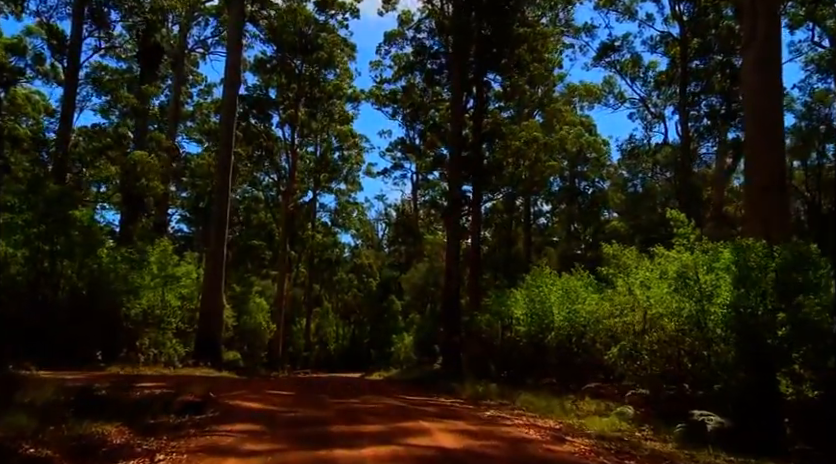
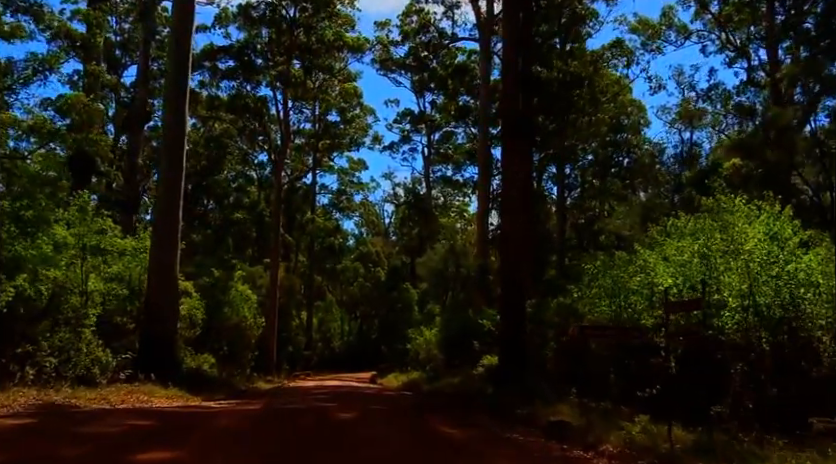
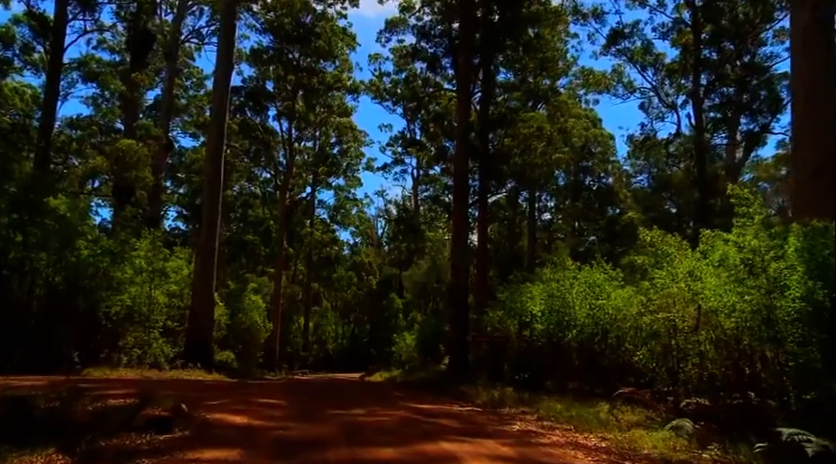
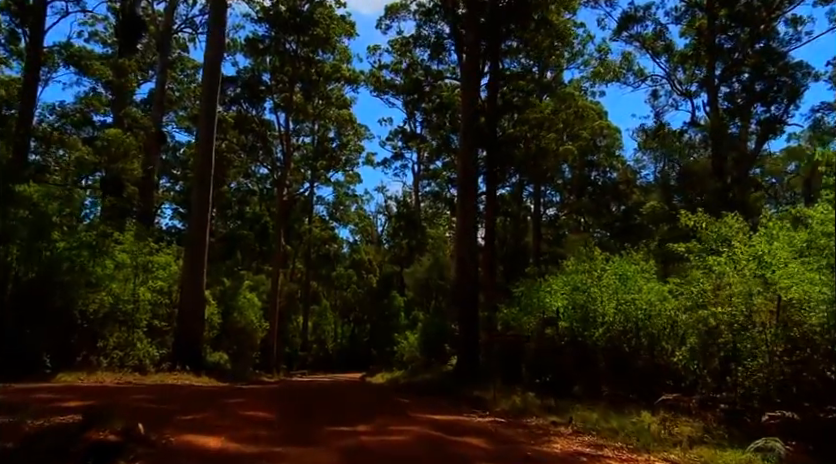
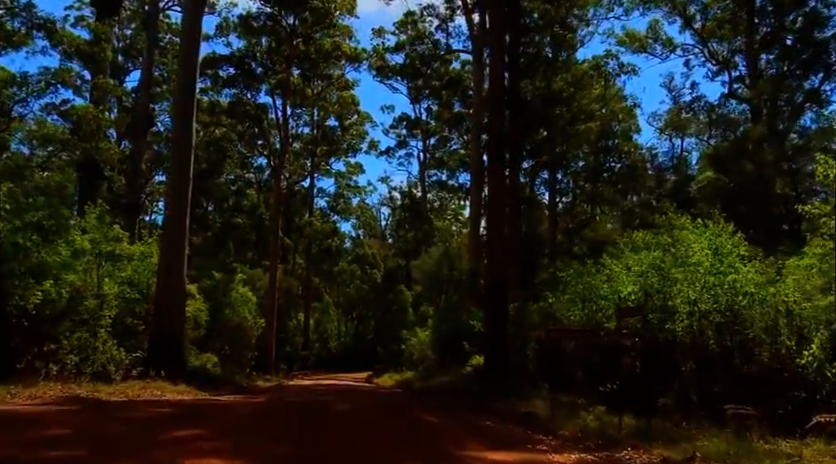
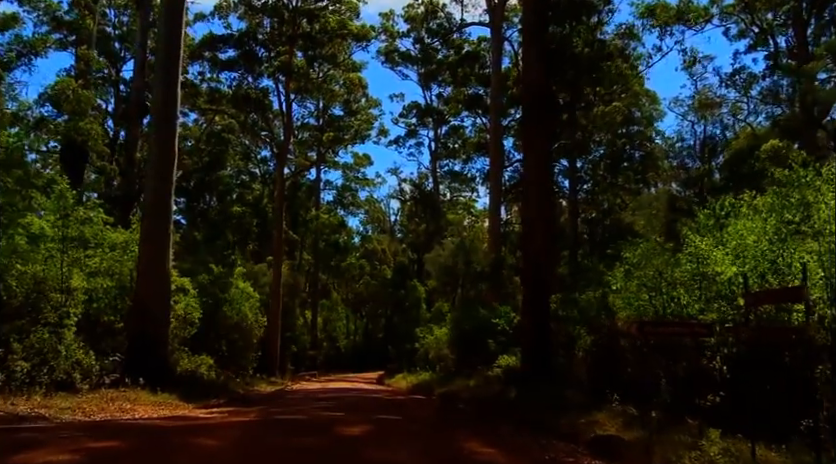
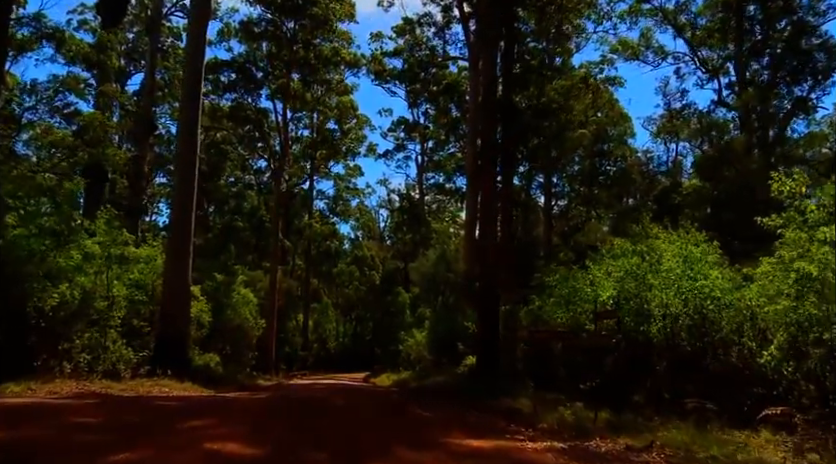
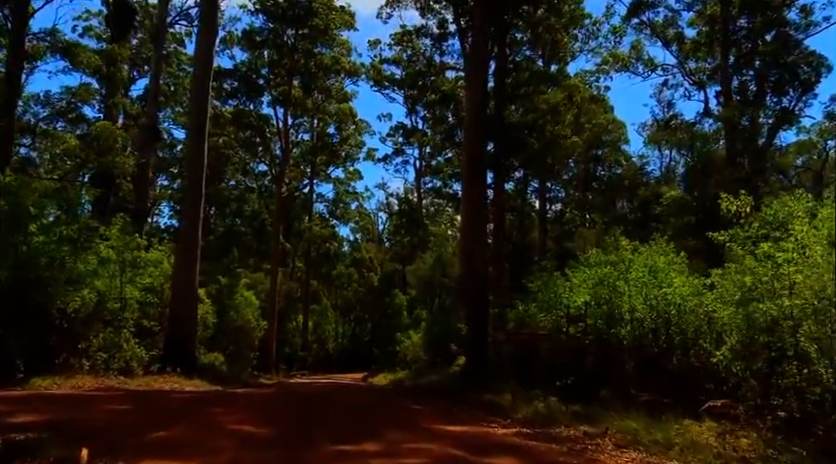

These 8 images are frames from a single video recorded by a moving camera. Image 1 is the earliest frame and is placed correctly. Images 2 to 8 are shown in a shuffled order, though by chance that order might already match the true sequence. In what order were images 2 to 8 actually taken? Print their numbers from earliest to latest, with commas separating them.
3, 4, 8, 7, 5, 2, 6
